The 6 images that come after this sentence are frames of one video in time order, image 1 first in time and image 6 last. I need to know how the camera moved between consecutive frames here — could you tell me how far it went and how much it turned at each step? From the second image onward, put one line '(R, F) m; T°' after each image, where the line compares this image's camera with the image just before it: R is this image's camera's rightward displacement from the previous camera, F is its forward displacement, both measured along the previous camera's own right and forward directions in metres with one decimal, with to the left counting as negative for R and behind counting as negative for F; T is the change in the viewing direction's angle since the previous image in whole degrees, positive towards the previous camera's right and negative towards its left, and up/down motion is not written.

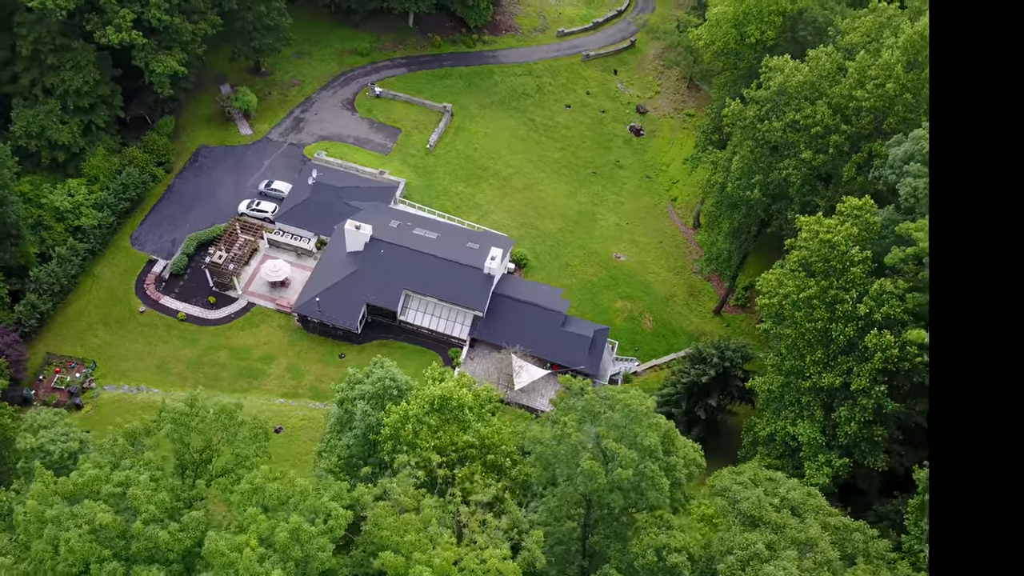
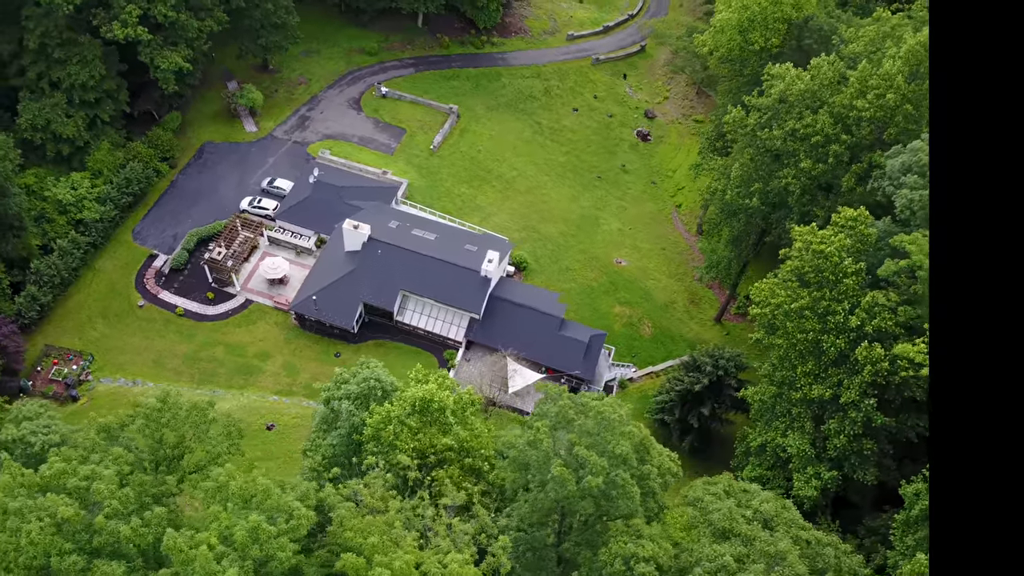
(+1.3, +0.1) m; -1°
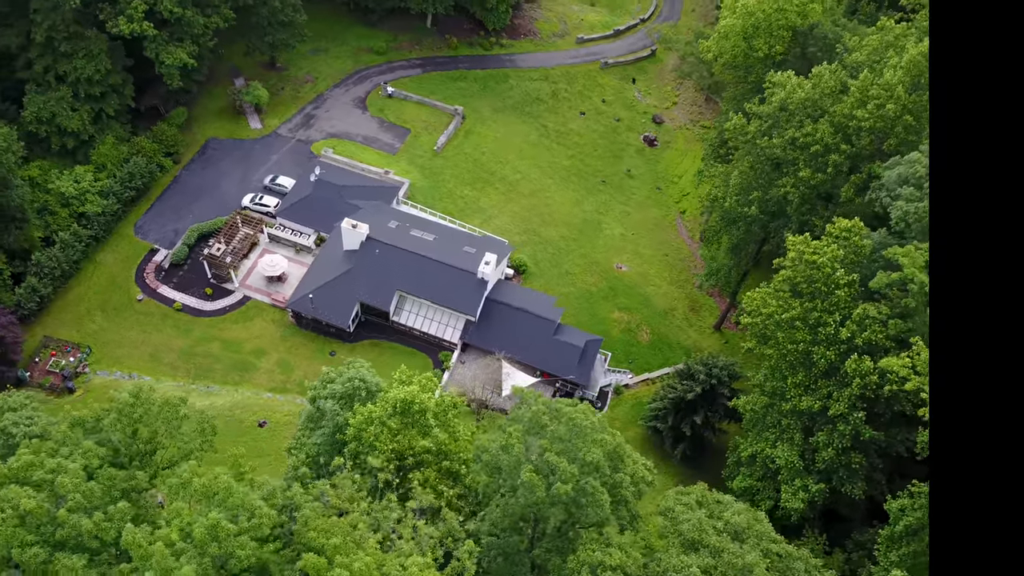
(+1.3, +0.1) m; -1°
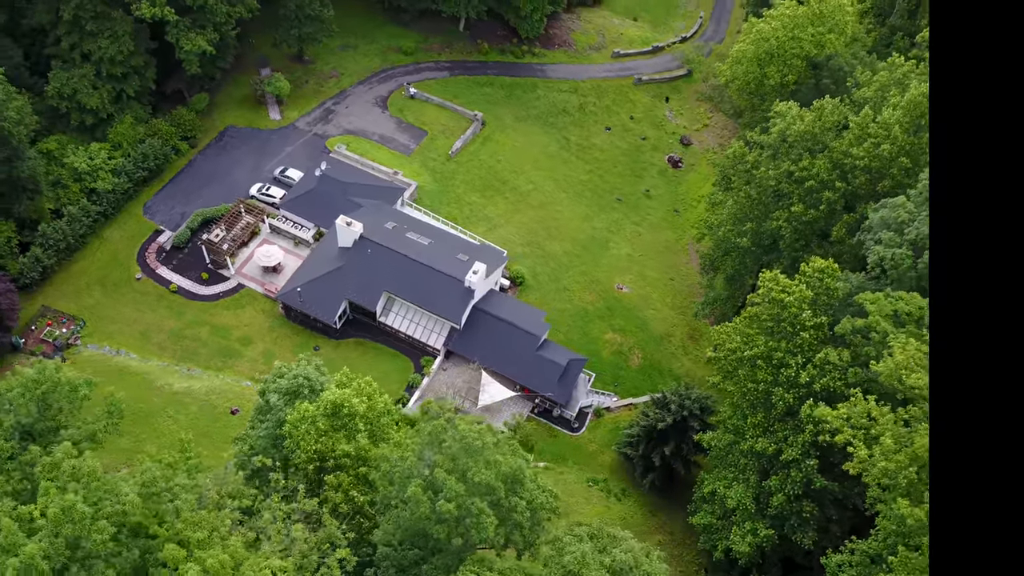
(+4.9, +0.7) m; -4°
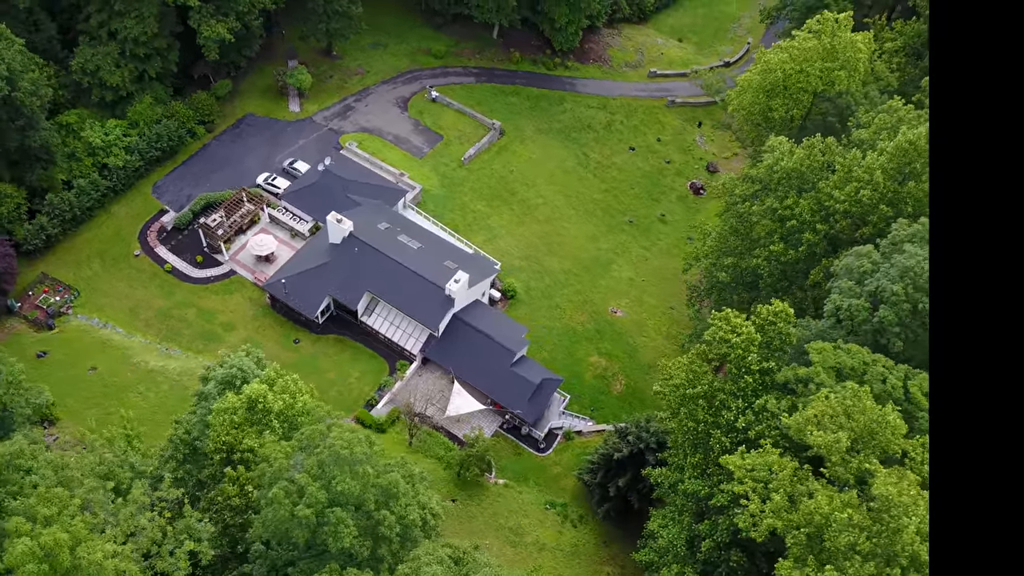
(+5.6, +0.9) m; -5°
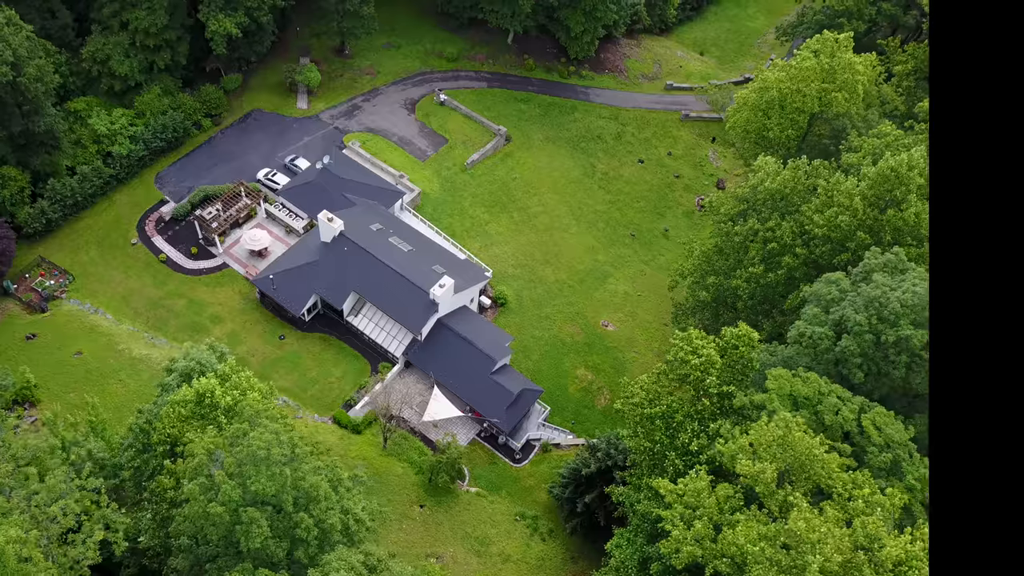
(+3.4, +0.4) m; -3°
